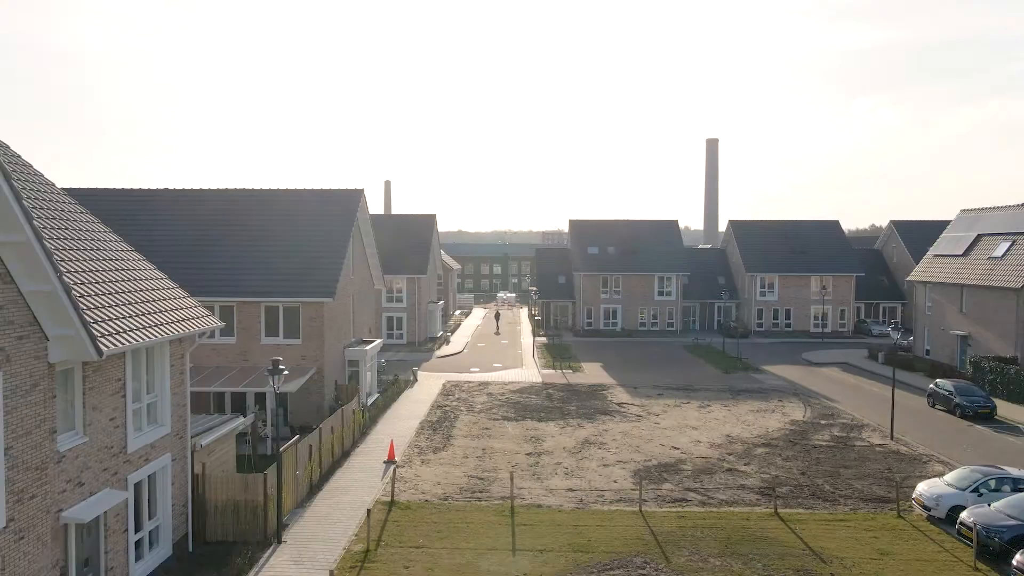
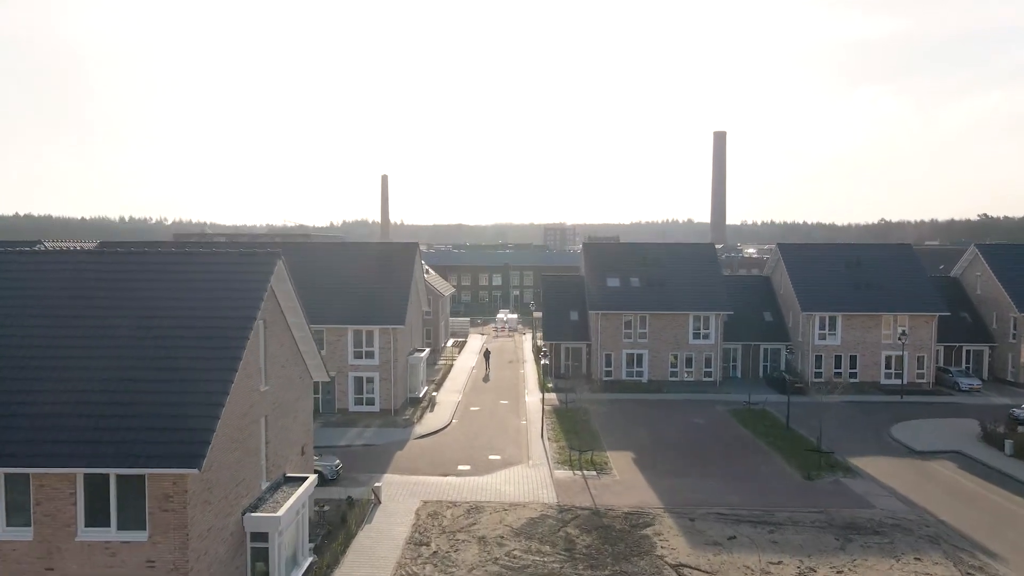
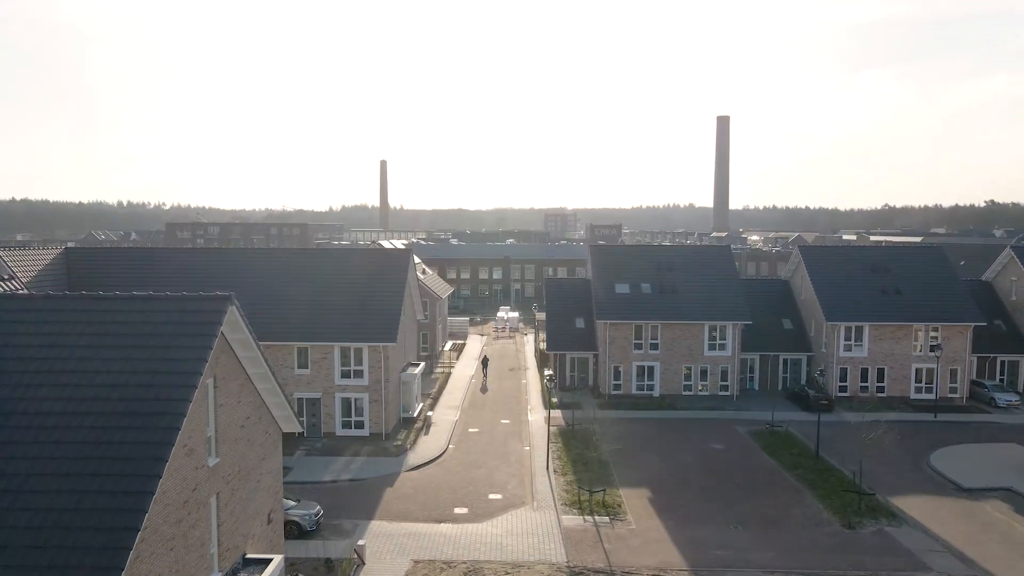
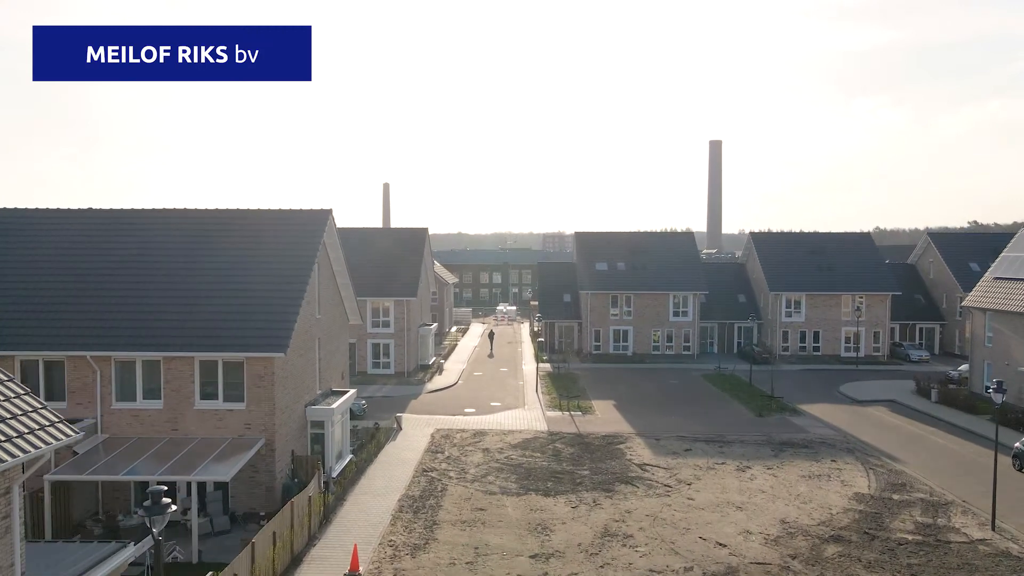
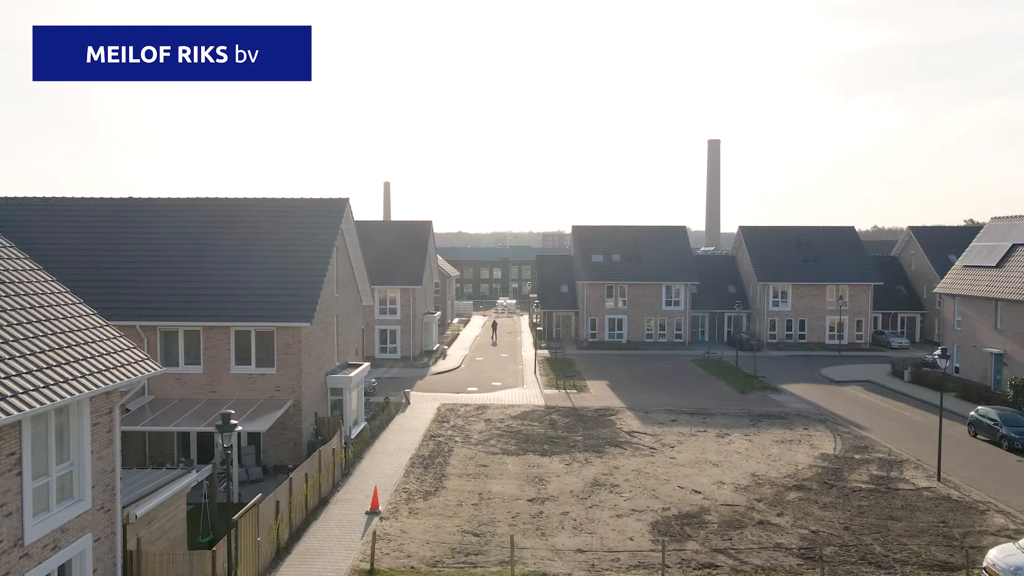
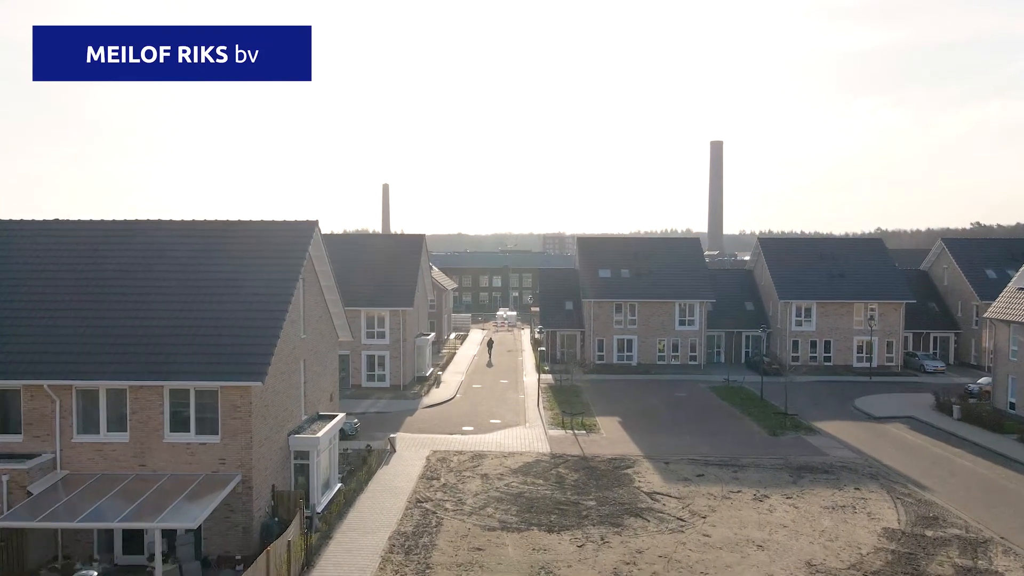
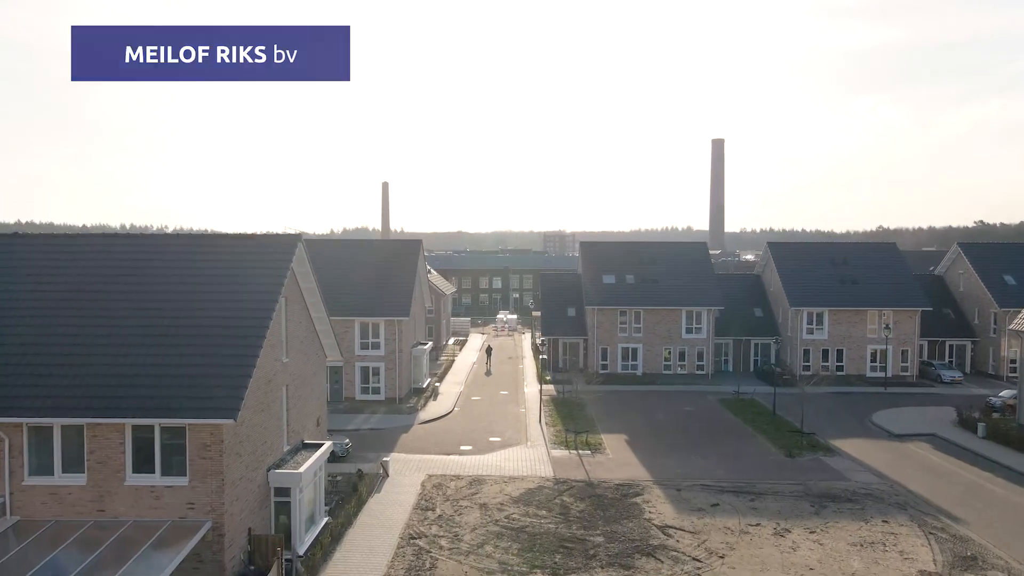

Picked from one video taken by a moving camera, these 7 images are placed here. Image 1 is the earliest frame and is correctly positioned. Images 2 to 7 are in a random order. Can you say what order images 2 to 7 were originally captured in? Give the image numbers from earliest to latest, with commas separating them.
5, 4, 6, 7, 2, 3
